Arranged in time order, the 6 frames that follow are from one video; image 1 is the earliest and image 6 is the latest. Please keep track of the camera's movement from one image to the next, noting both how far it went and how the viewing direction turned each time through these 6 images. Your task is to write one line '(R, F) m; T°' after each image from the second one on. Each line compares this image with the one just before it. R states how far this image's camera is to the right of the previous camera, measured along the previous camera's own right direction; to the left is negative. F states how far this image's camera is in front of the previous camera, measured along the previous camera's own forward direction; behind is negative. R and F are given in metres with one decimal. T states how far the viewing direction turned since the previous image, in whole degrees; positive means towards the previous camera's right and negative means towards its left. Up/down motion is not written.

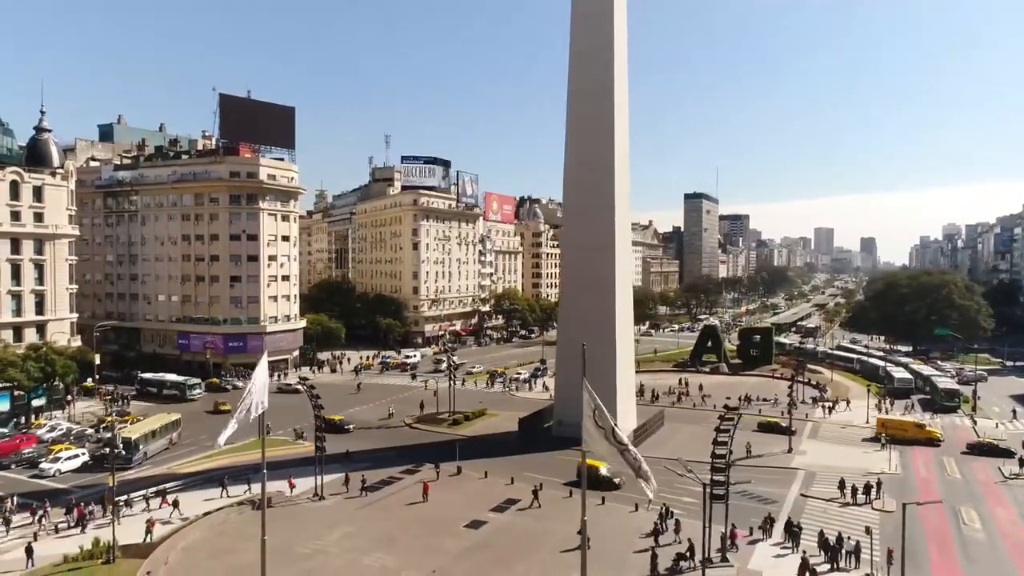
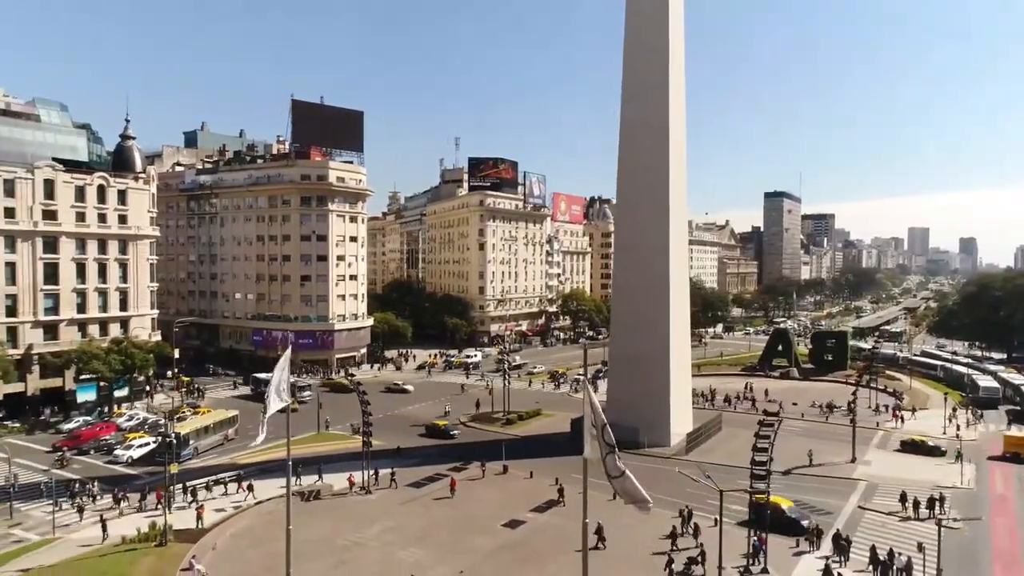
(+1.6, +0.2) m; -6°
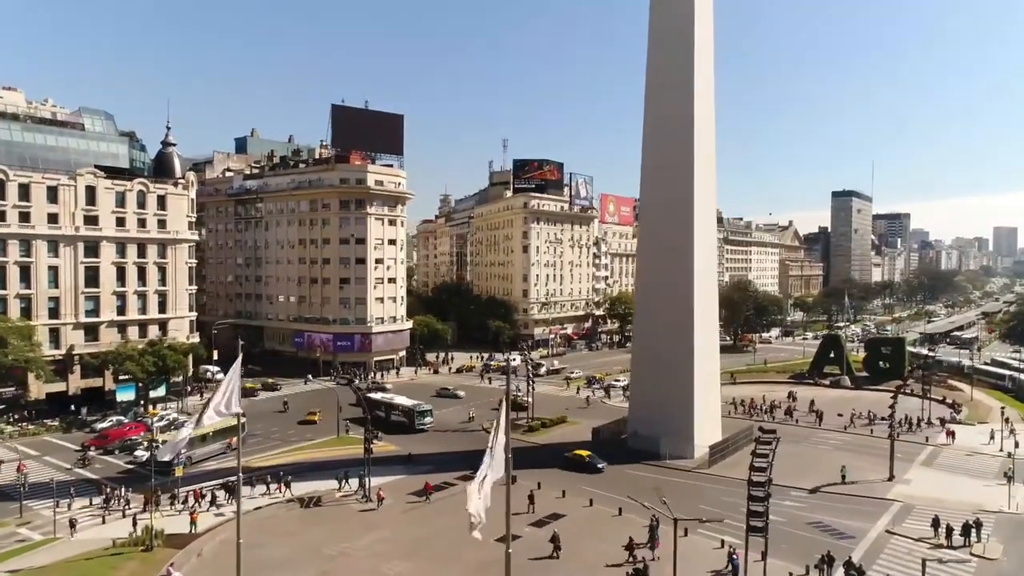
(+3.0, +1.4) m; -5°
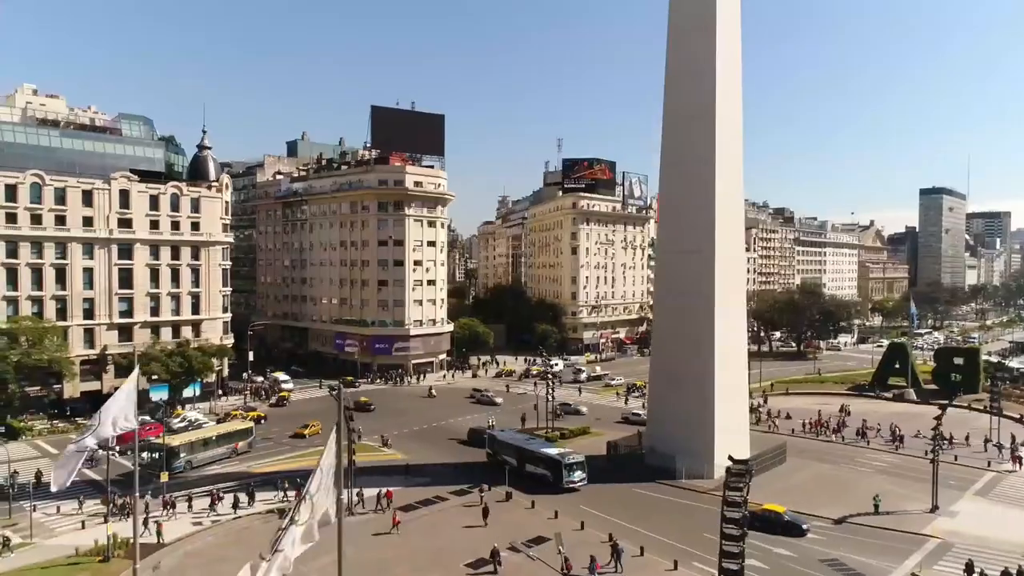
(+4.1, +2.5) m; -6°
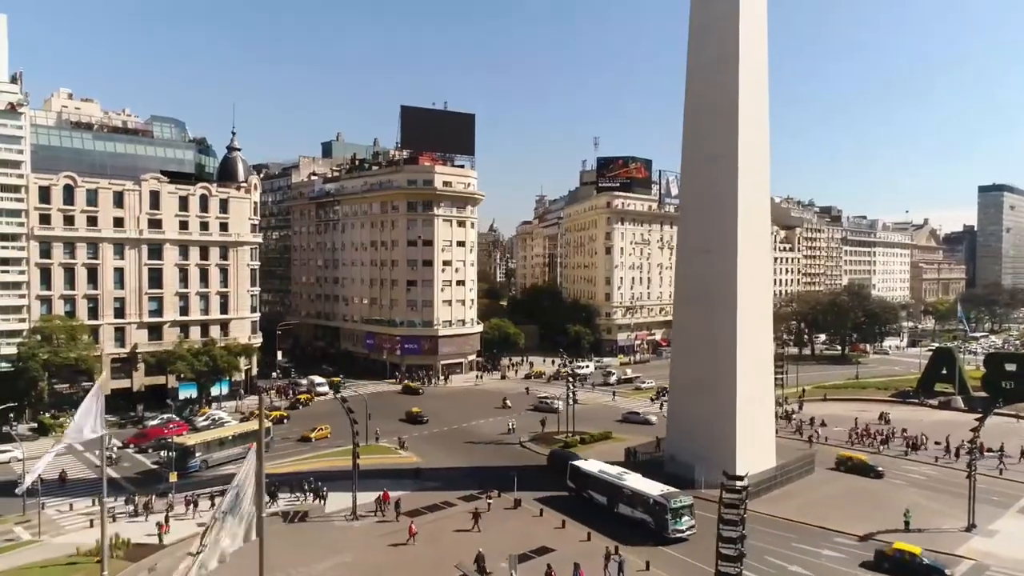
(+1.8, +1.1) m; -4°
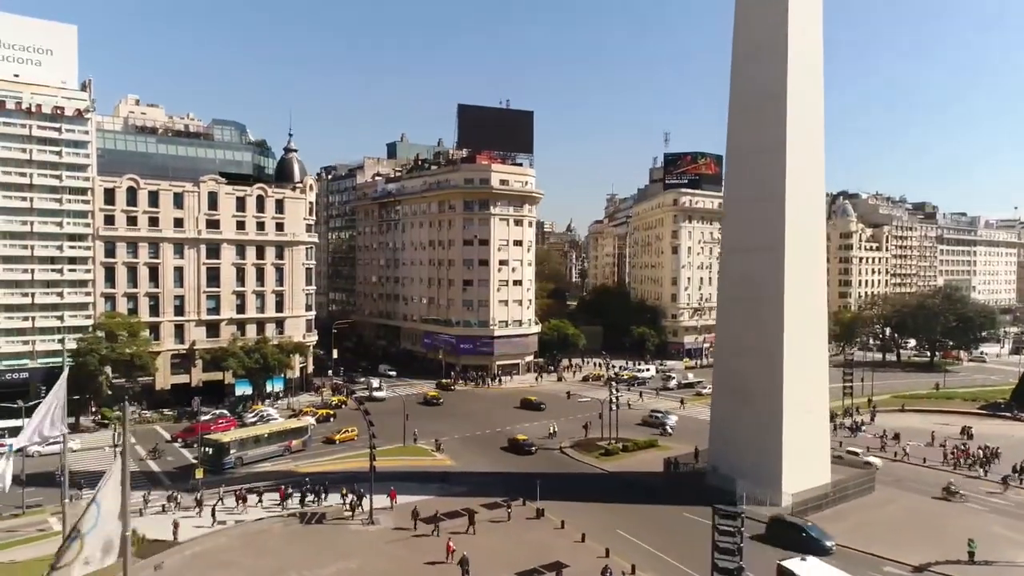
(+2.8, +1.7) m; -7°
